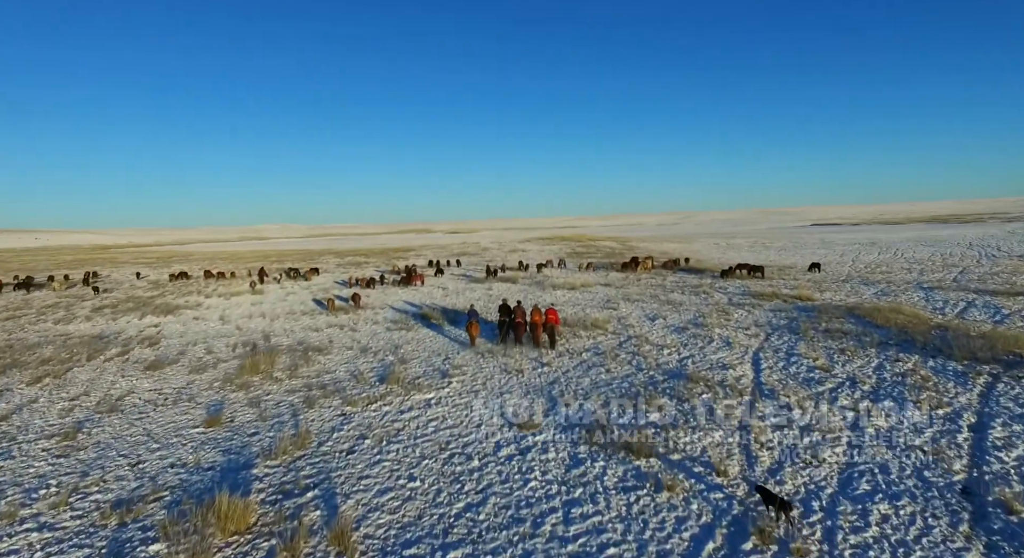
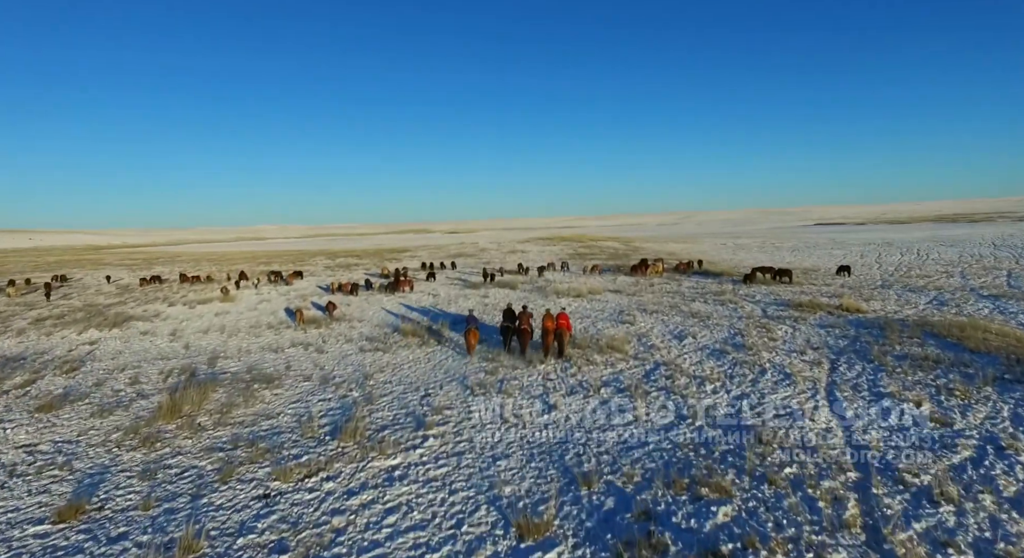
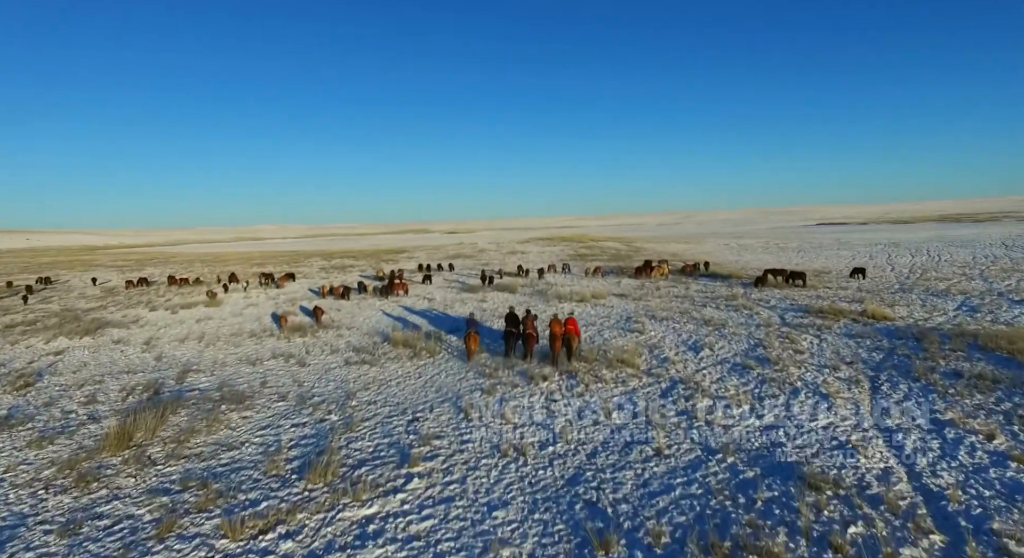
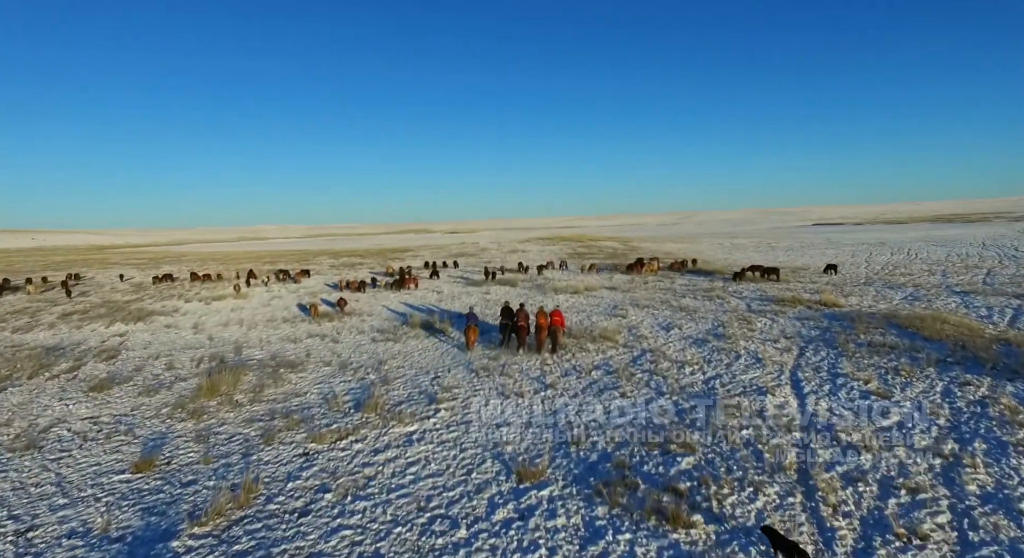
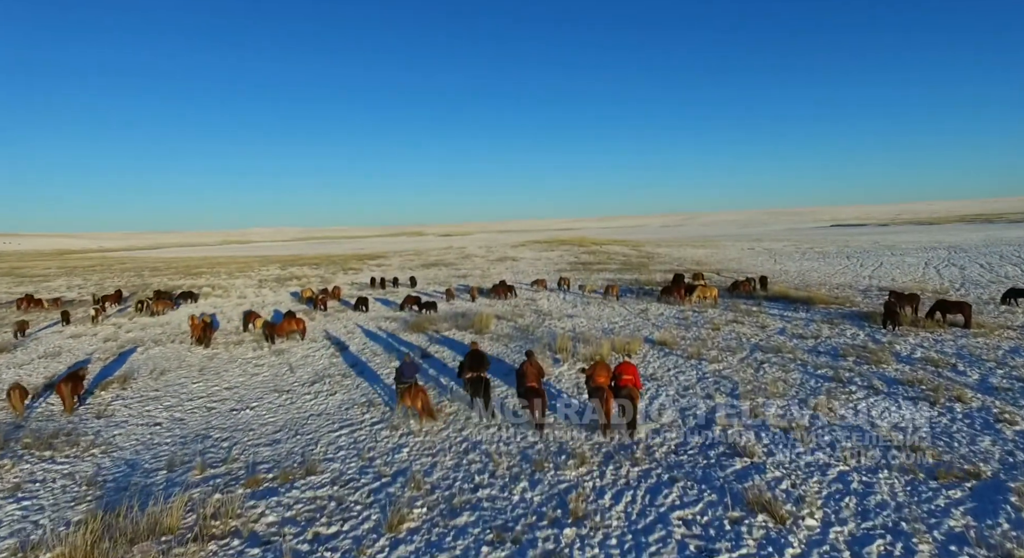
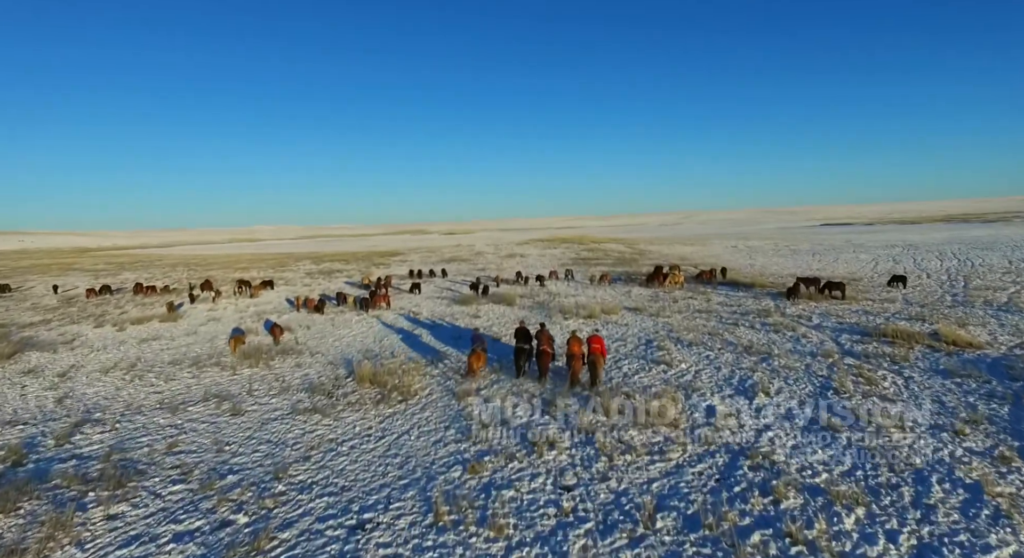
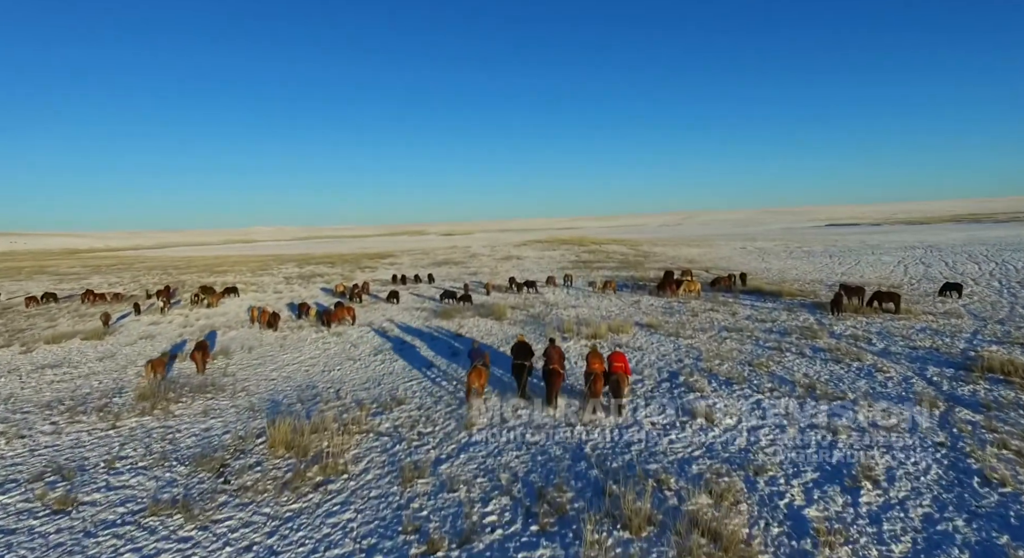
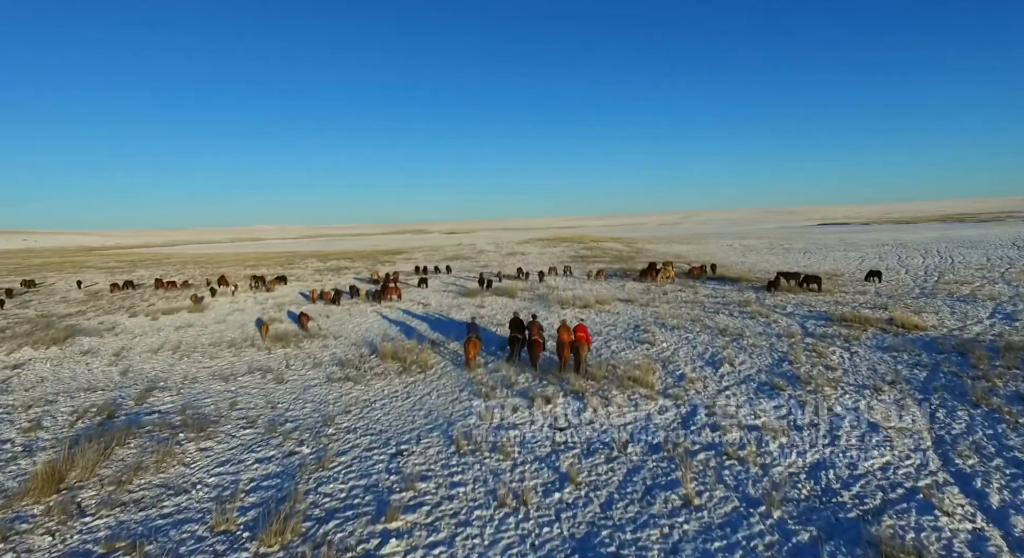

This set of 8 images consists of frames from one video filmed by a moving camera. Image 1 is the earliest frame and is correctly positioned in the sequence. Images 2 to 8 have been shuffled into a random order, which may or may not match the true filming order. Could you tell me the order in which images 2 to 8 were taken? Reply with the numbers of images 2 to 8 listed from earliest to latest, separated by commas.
4, 2, 3, 8, 6, 7, 5
